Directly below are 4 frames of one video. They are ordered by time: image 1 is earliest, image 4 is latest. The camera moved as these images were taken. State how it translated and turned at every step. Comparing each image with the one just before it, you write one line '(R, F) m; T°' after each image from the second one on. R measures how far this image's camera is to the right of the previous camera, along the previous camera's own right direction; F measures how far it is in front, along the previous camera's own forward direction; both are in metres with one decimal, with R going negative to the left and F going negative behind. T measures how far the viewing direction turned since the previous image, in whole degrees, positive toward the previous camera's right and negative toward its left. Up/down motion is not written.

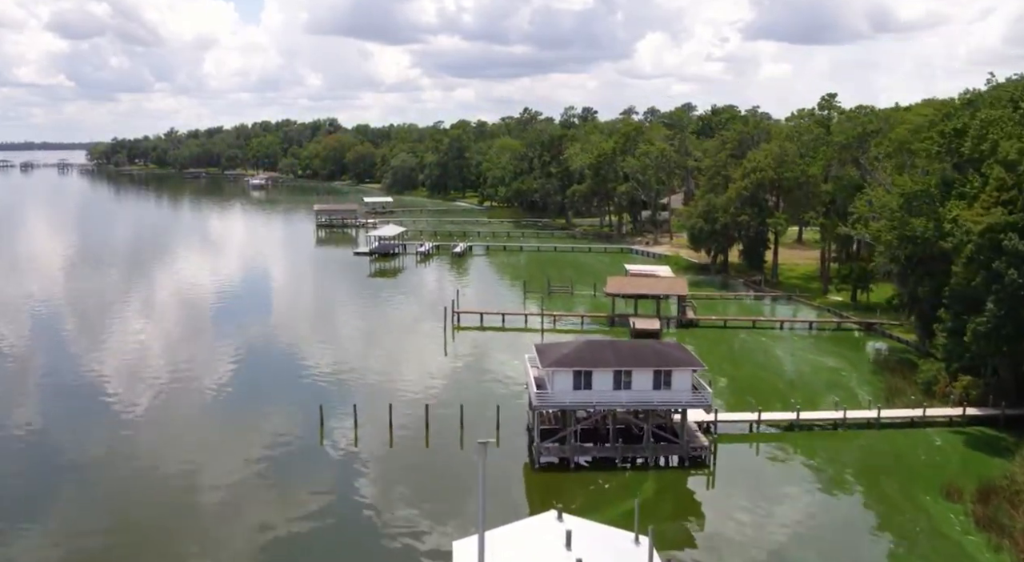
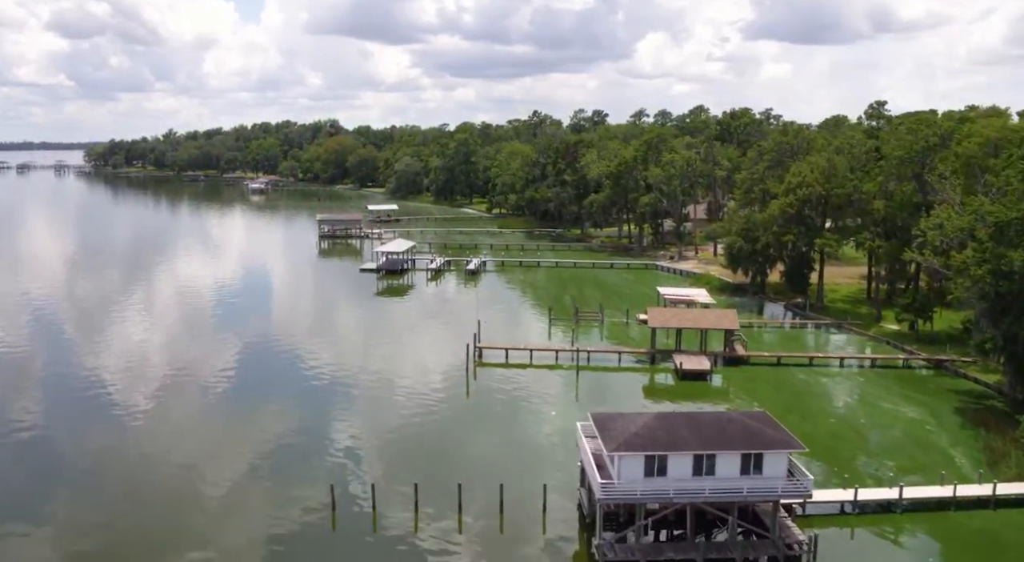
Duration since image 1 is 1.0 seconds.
(-0.4, +1.3) m; 0°
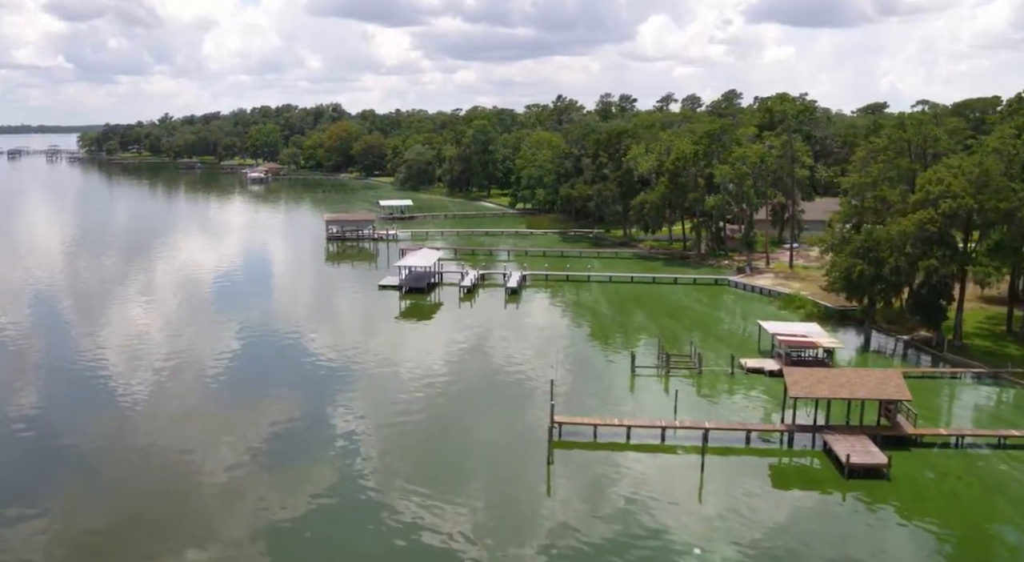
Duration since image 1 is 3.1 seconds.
(-0.9, +2.9) m; 0°
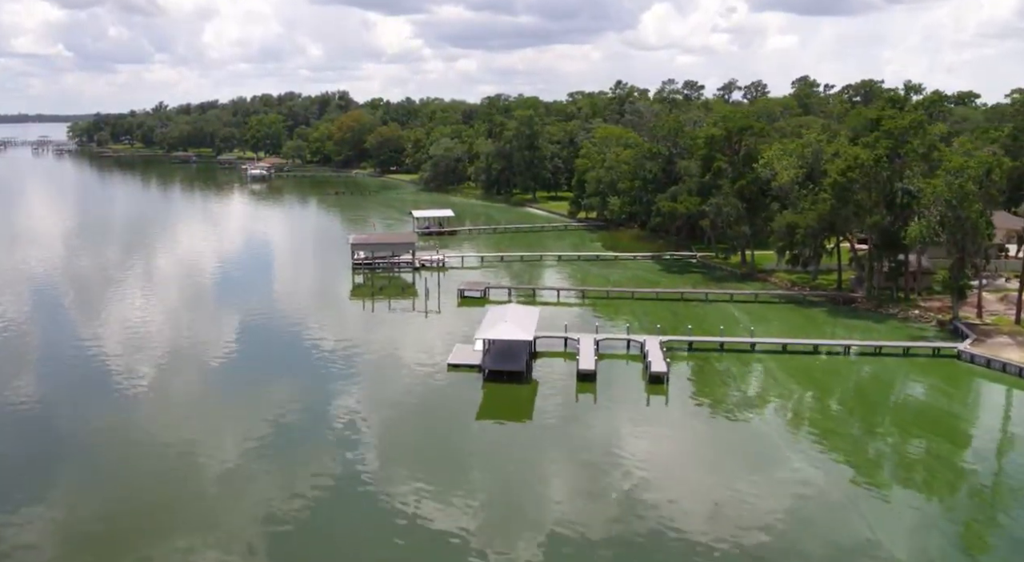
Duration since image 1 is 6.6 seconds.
(-1.7, +5.2) m; 0°
